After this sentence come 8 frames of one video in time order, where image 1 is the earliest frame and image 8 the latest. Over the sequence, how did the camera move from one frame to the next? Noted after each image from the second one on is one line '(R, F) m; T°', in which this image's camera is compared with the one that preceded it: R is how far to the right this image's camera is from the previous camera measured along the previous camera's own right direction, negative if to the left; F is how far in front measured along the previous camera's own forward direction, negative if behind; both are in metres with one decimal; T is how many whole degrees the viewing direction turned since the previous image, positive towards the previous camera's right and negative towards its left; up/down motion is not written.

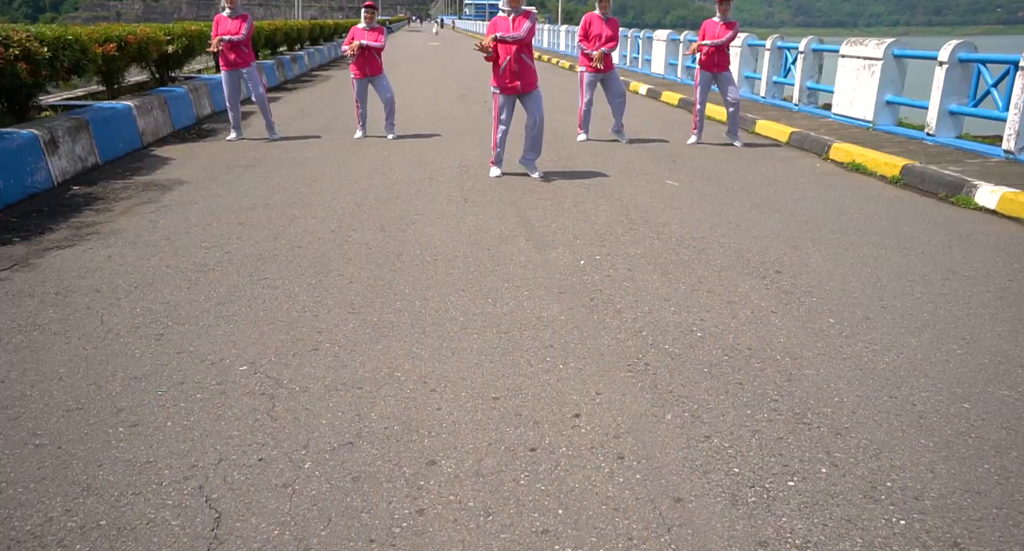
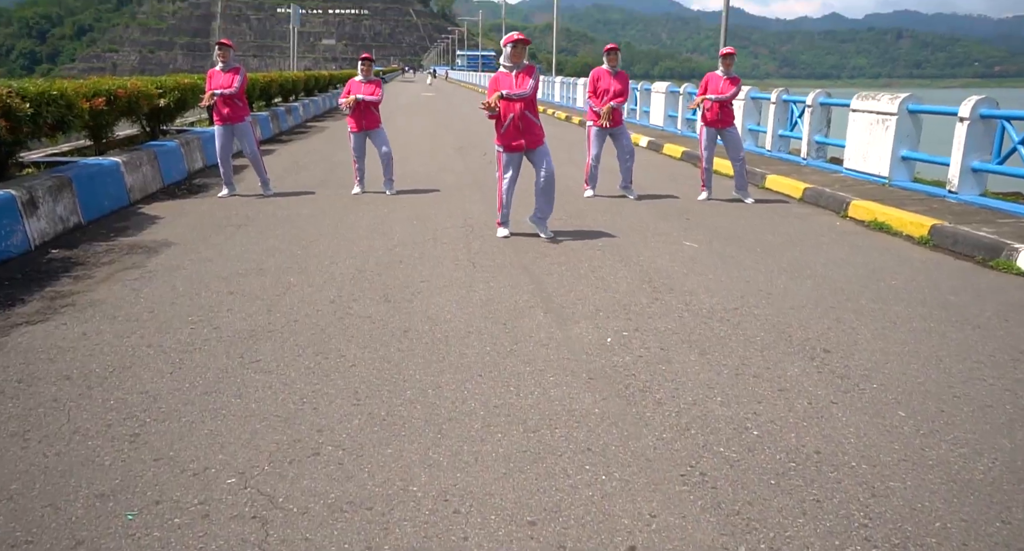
(-0.2, +0.4) m; +1°
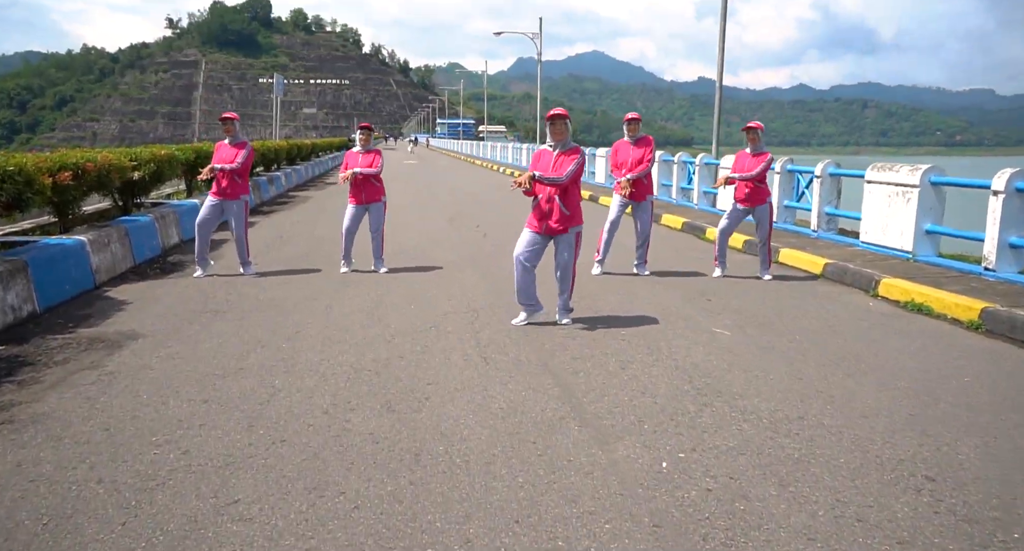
(-0.3, +0.7) m; +2°
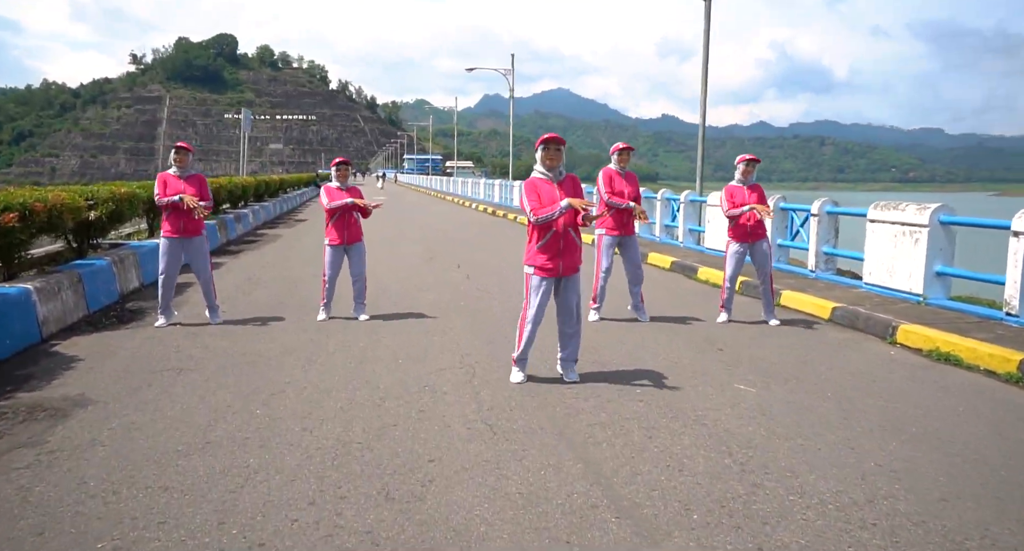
(-0.3, +0.6) m; +2°
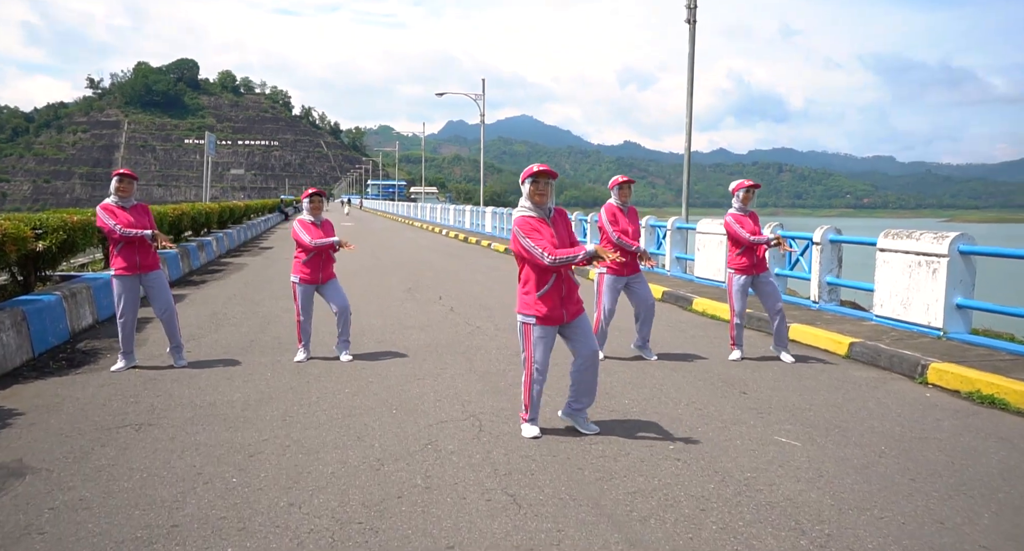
(-0.3, +0.7) m; +3°
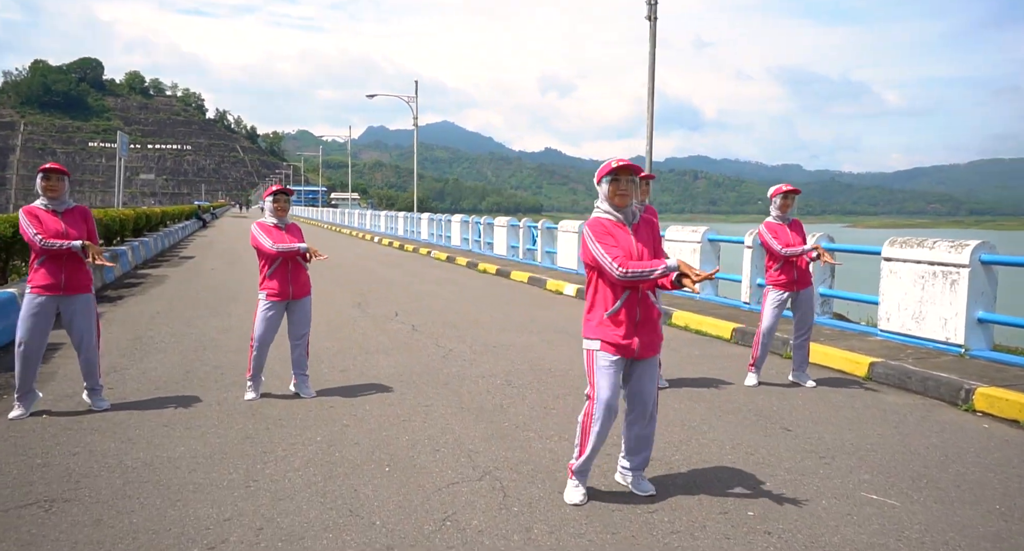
(-0.6, +1.1) m; +6°
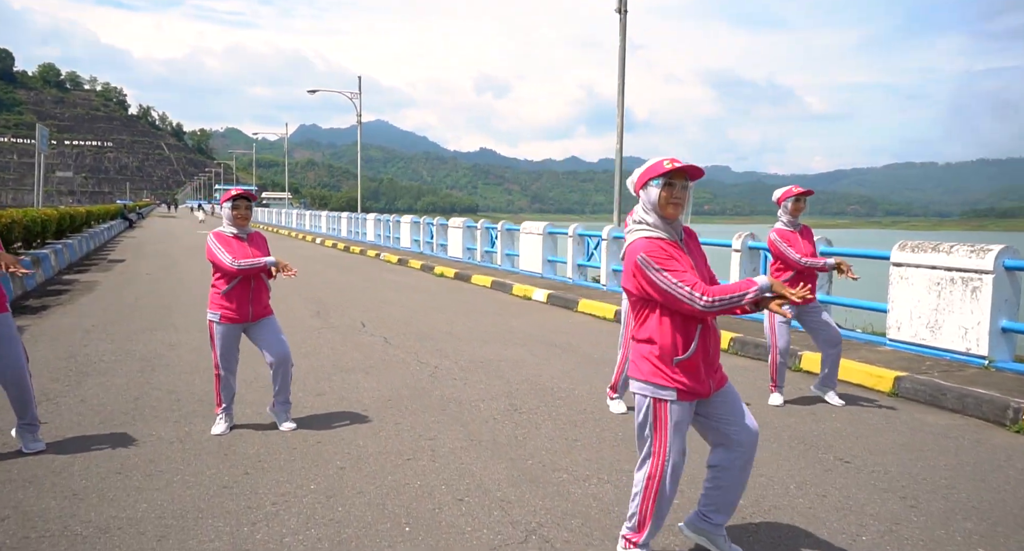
(-0.6, +0.8) m; +5°
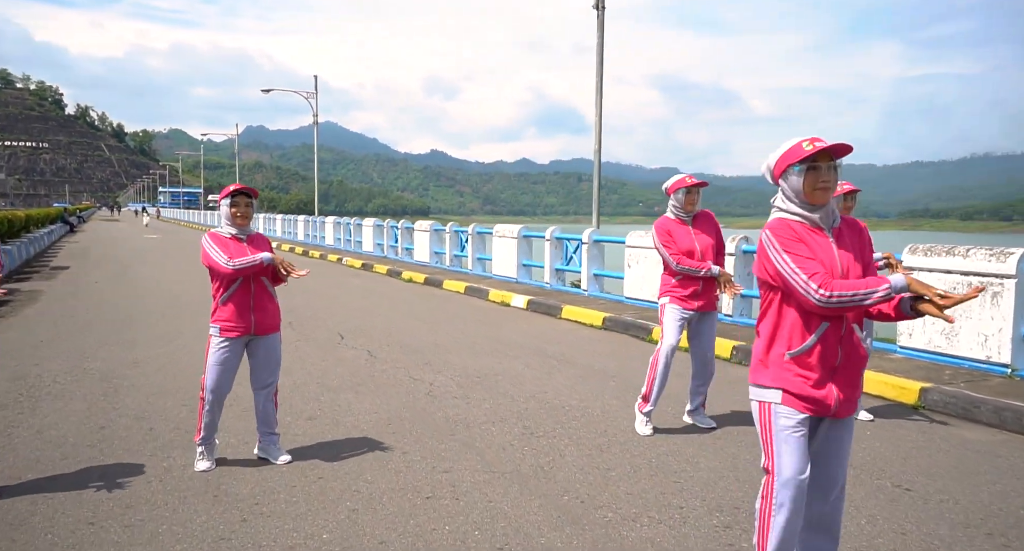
(-0.4, +0.5) m; +4°
